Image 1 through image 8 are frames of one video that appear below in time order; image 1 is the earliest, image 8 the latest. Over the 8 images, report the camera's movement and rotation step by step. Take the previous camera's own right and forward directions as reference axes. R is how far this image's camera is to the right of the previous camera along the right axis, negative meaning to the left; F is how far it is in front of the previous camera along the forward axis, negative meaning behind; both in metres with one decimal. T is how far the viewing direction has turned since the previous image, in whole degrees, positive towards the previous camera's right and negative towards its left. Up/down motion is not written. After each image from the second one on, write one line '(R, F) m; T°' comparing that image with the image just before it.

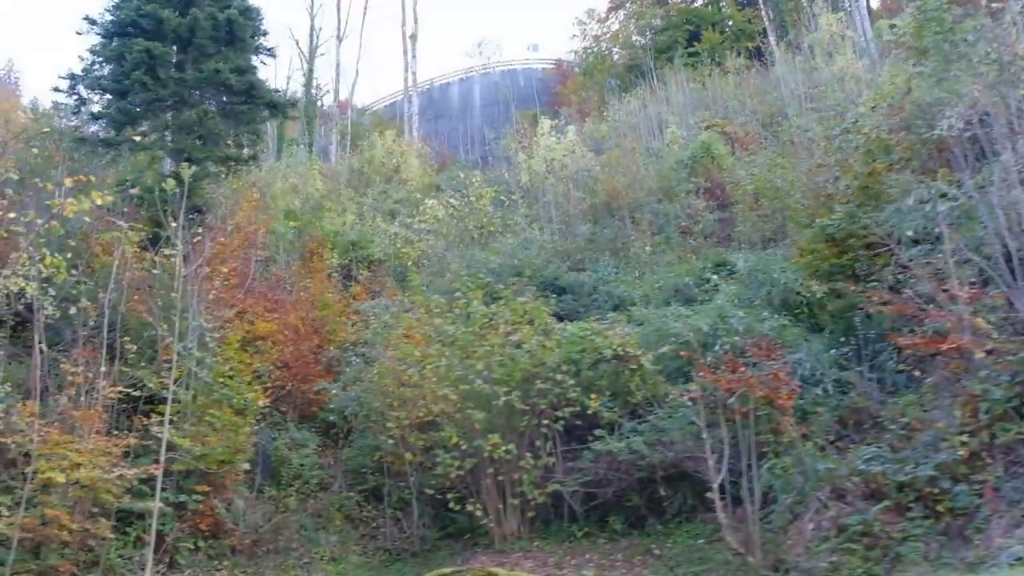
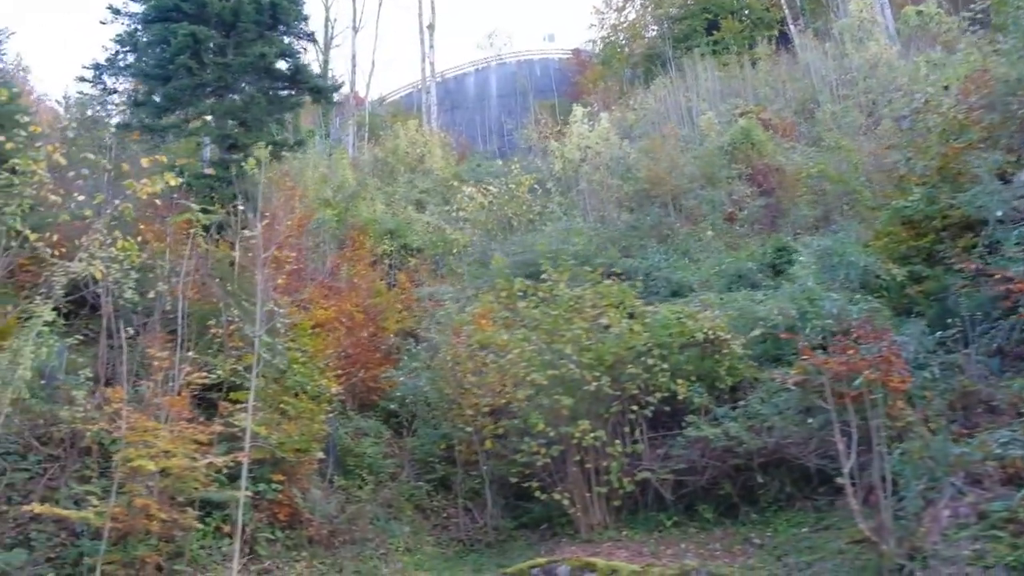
(-0.9, +0.3) m; 0°
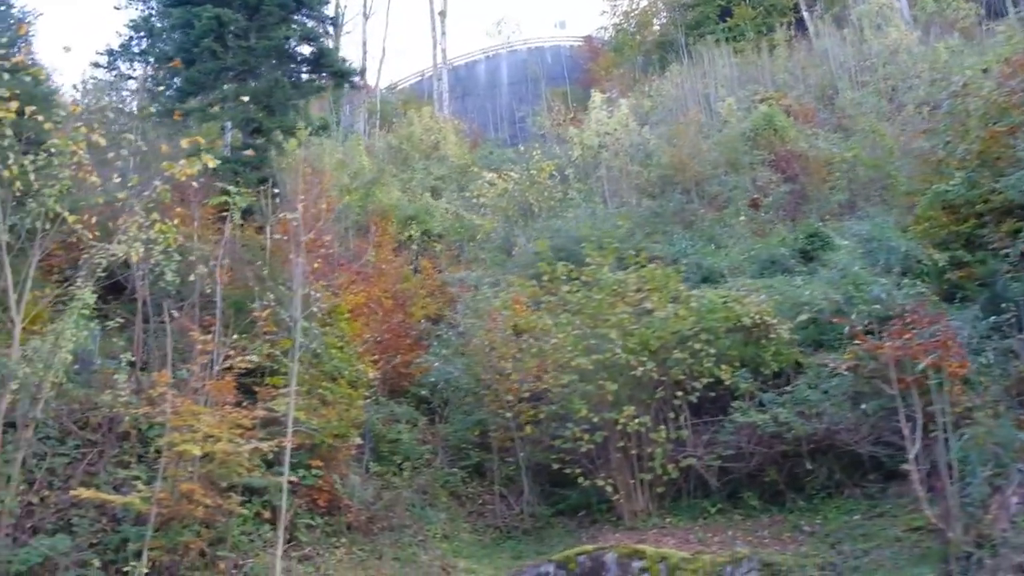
(-0.4, +0.2) m; 0°
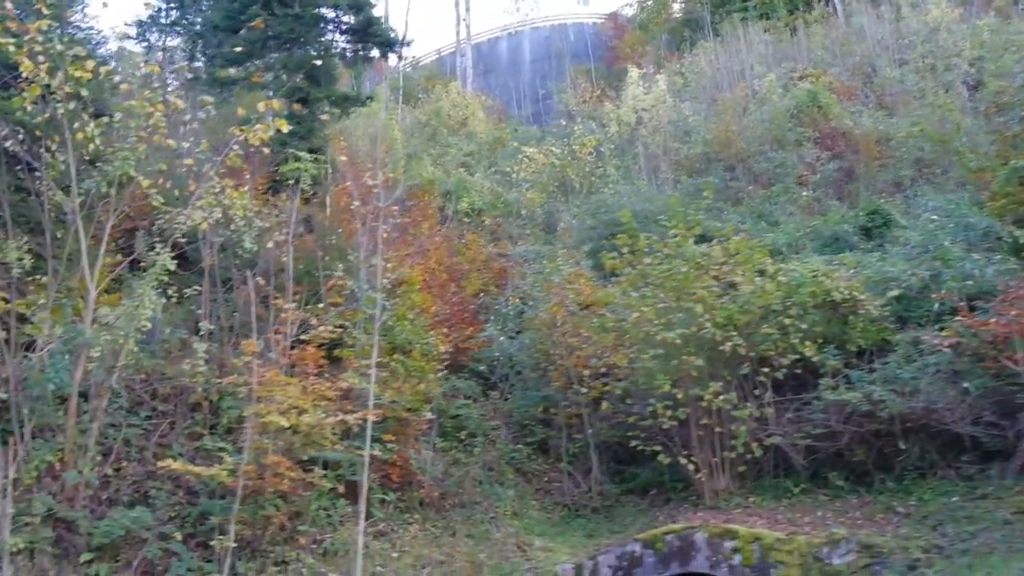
(-0.7, +0.3) m; 0°
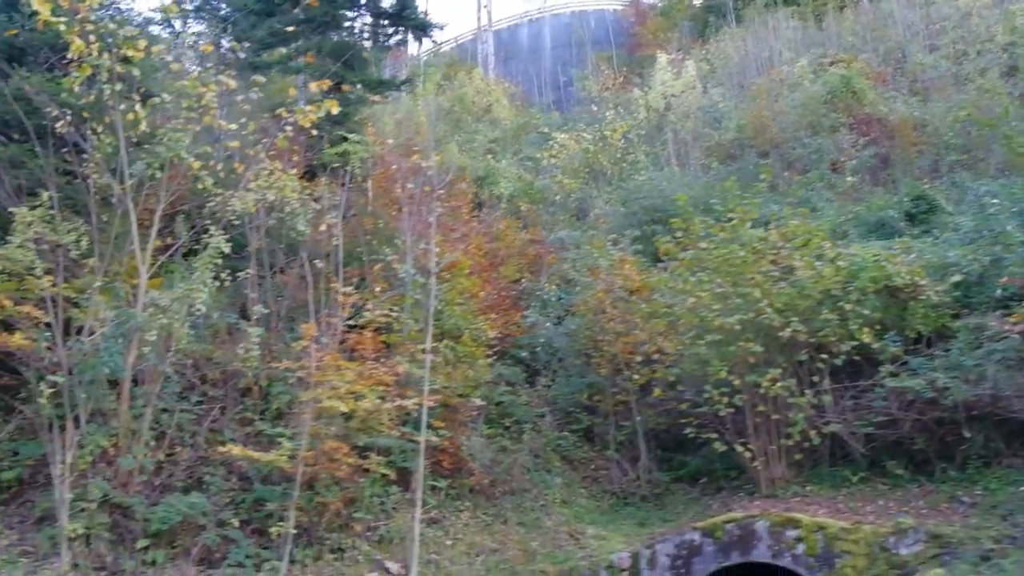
(-0.4, +0.2) m; -1°
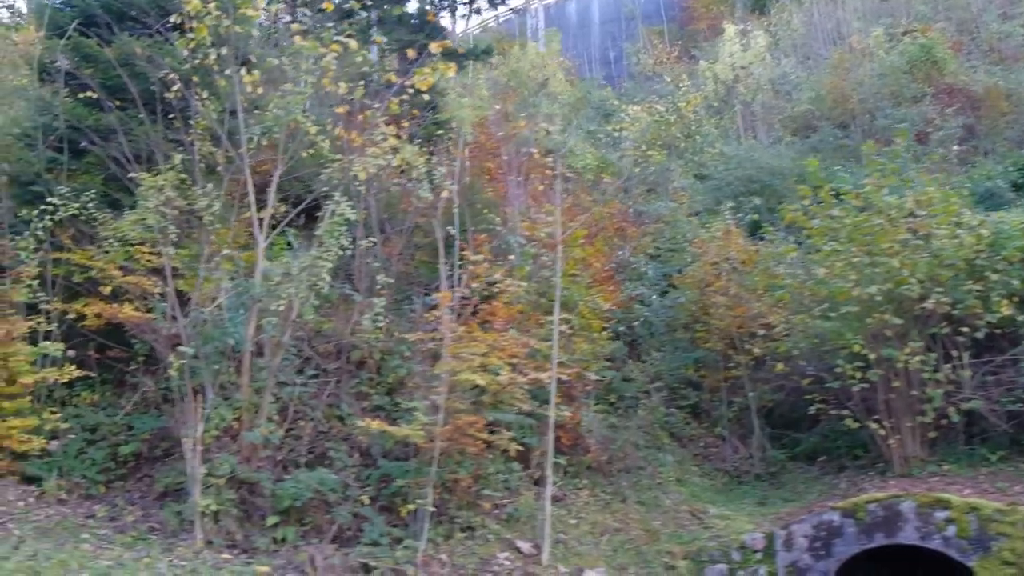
(-0.8, +0.4) m; -2°
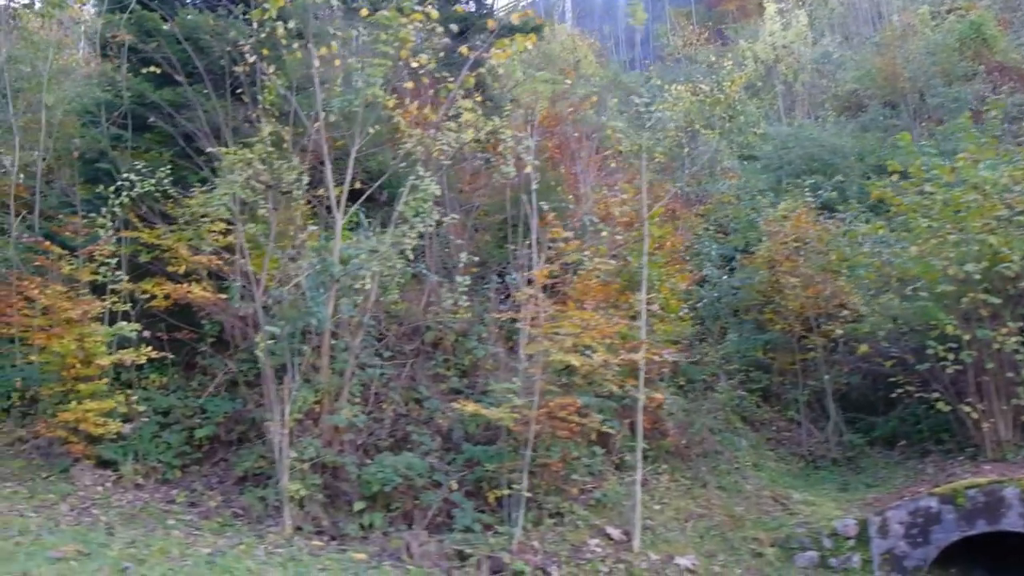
(-0.6, +0.3) m; -1°
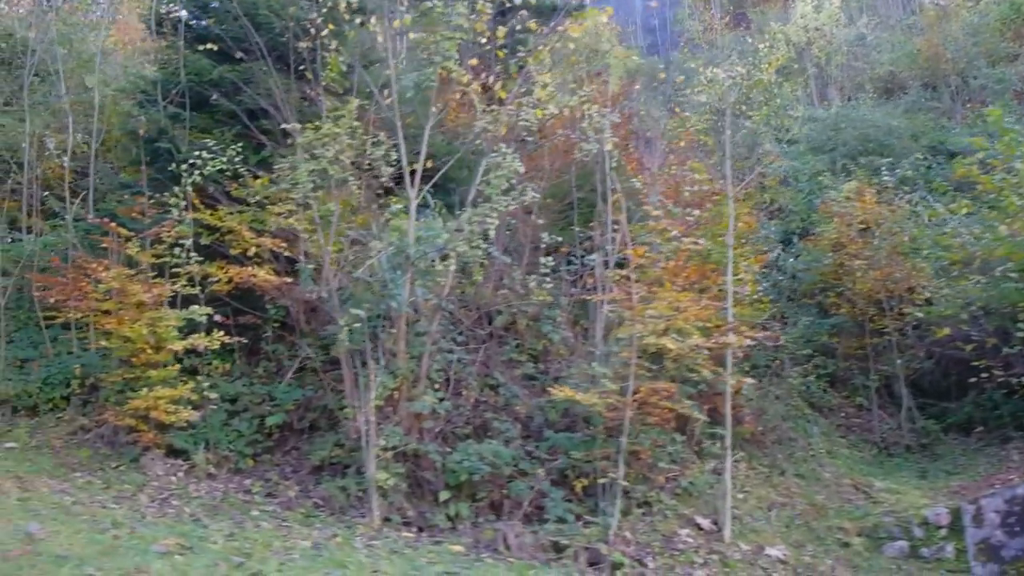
(-0.6, +0.3) m; 0°
